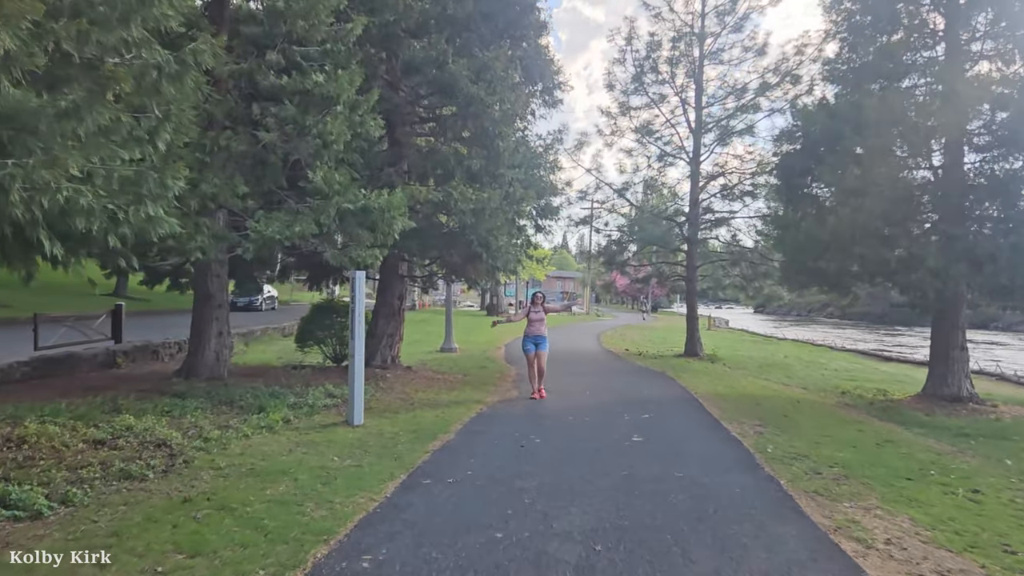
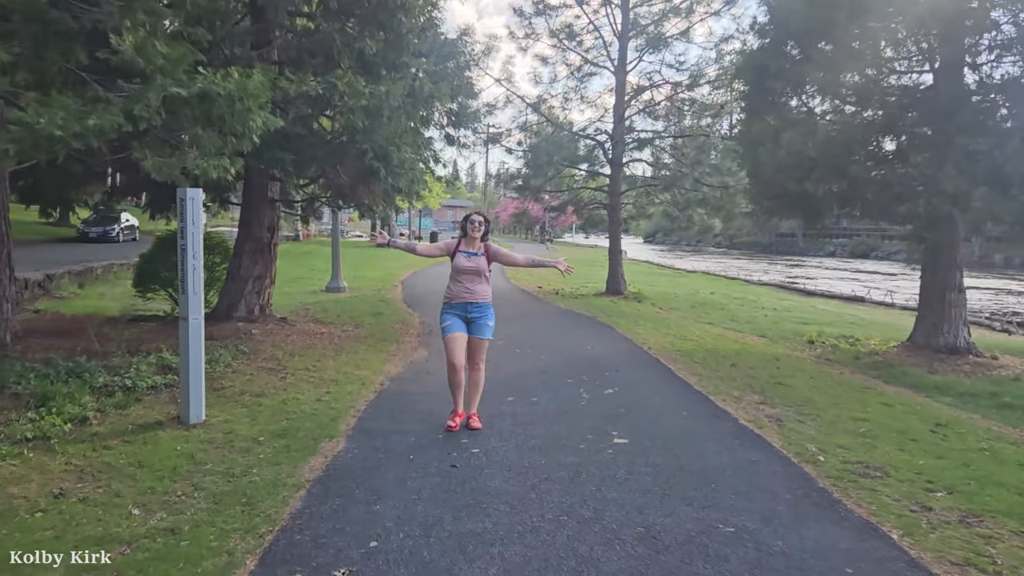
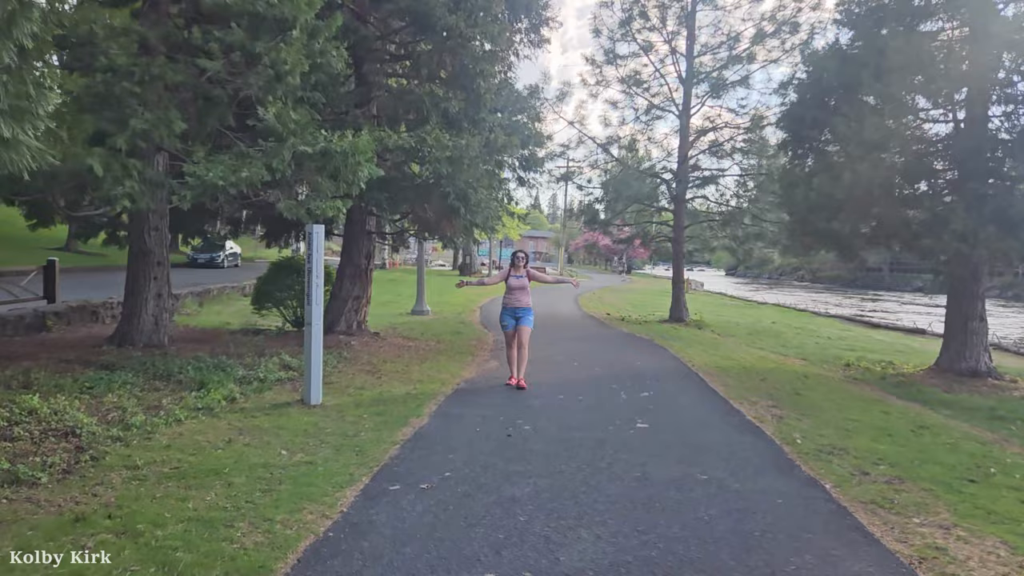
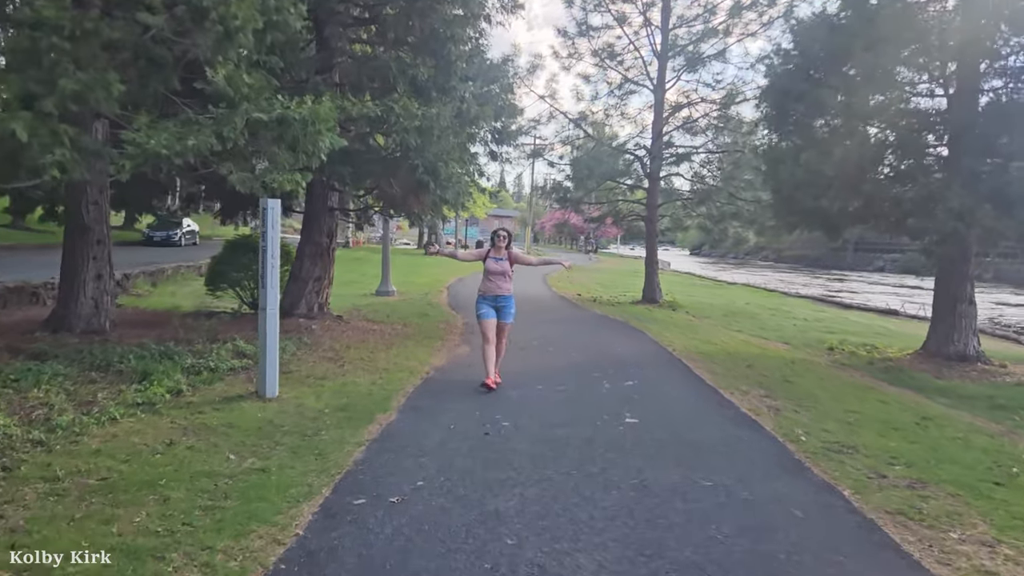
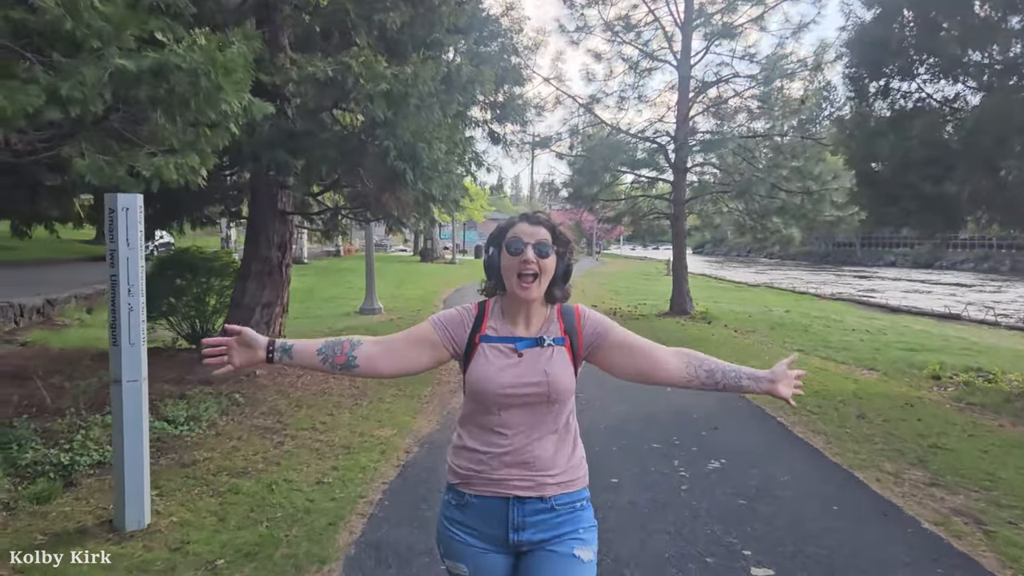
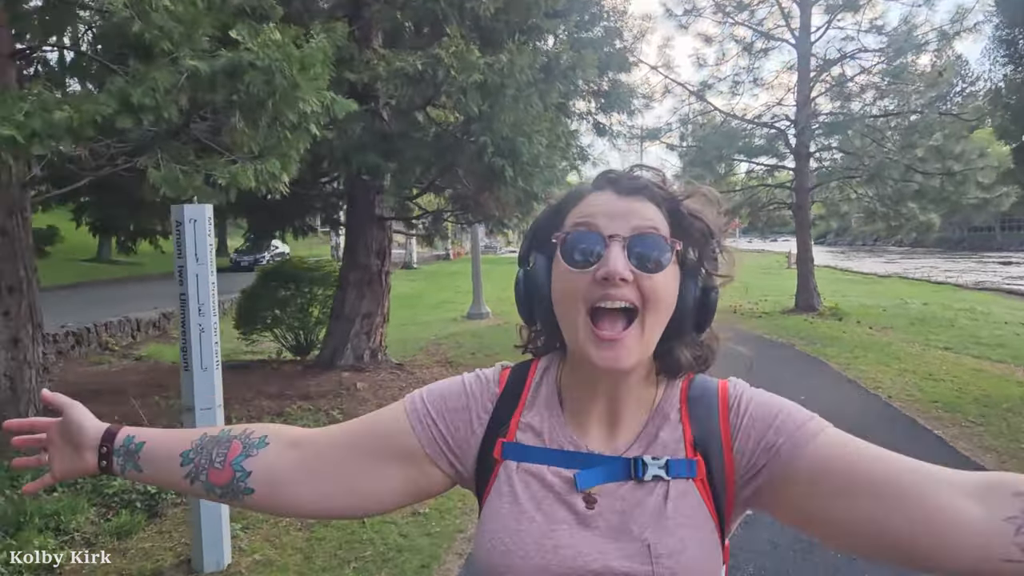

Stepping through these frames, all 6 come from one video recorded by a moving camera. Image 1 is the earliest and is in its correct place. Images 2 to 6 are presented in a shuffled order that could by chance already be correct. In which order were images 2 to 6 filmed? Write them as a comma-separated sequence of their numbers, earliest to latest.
3, 4, 2, 5, 6
